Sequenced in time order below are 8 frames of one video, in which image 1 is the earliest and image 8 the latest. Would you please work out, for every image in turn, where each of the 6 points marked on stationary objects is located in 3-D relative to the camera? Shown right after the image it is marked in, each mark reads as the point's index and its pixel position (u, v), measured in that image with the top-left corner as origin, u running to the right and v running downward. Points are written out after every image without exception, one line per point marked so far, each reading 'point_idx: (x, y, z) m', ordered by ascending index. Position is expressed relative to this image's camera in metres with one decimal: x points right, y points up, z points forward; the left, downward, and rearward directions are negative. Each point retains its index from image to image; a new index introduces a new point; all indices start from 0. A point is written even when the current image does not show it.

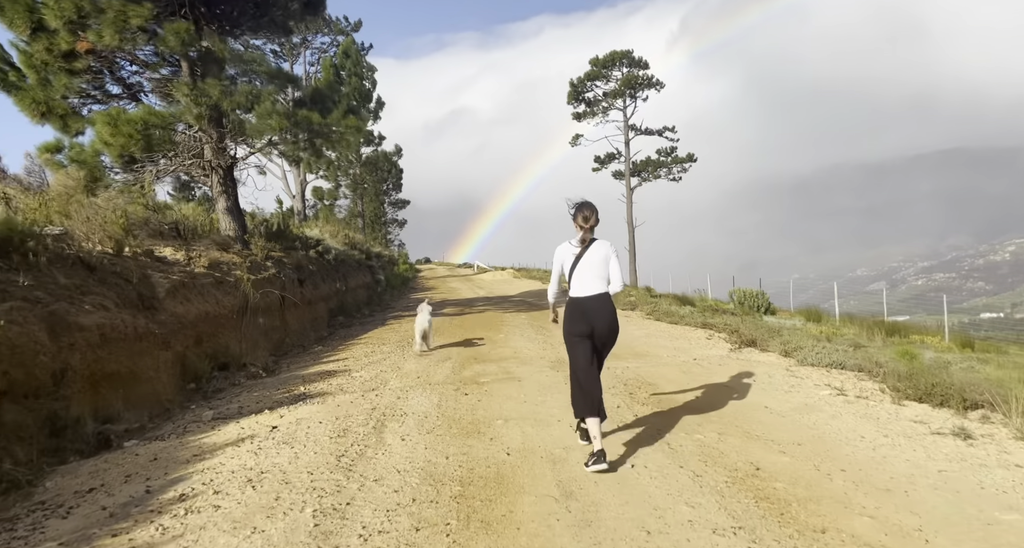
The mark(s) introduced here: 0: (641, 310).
0: (+3.4, -1.1, +16.9) m
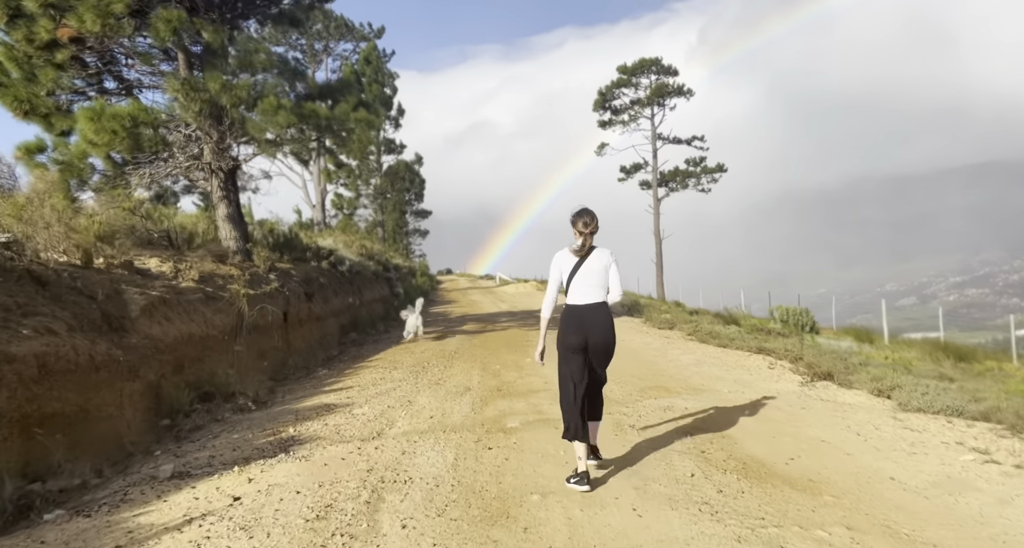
0: (+4.0, -1.4, +15.3) m
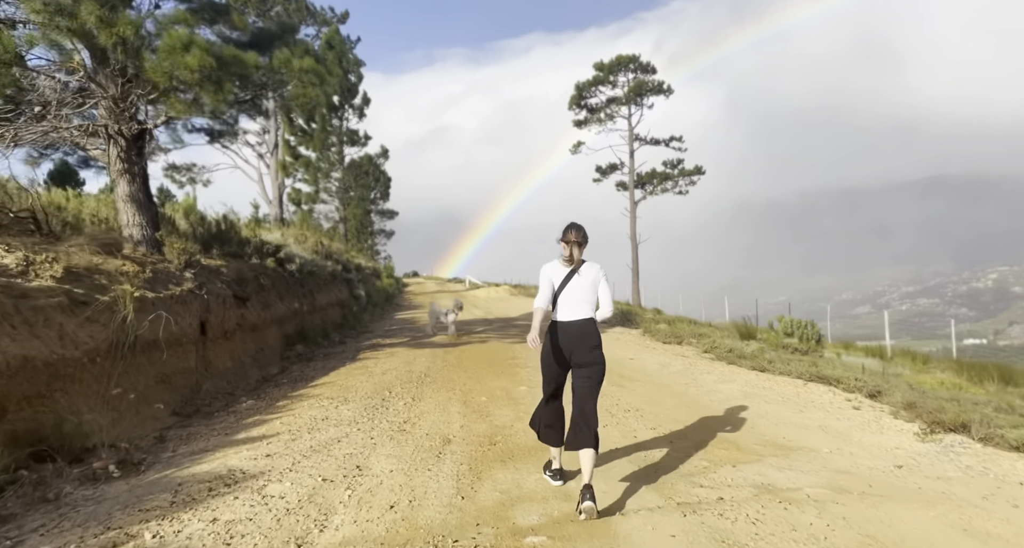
0: (+3.6, -1.5, +13.0) m
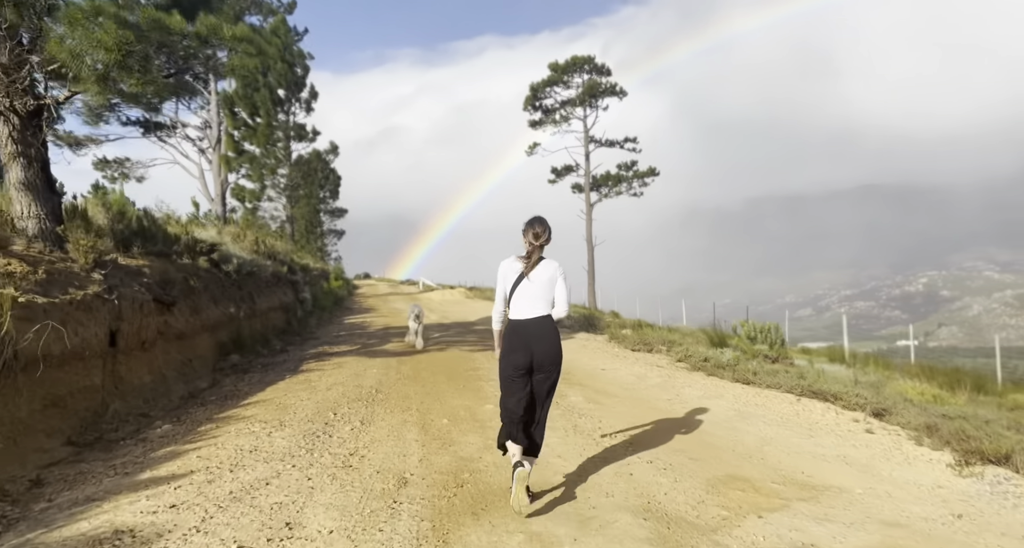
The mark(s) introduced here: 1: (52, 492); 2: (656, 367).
0: (+2.9, -1.6, +12.2) m
1: (-3.4, -1.6, +4.8) m
2: (+2.4, -1.6, +10.7) m
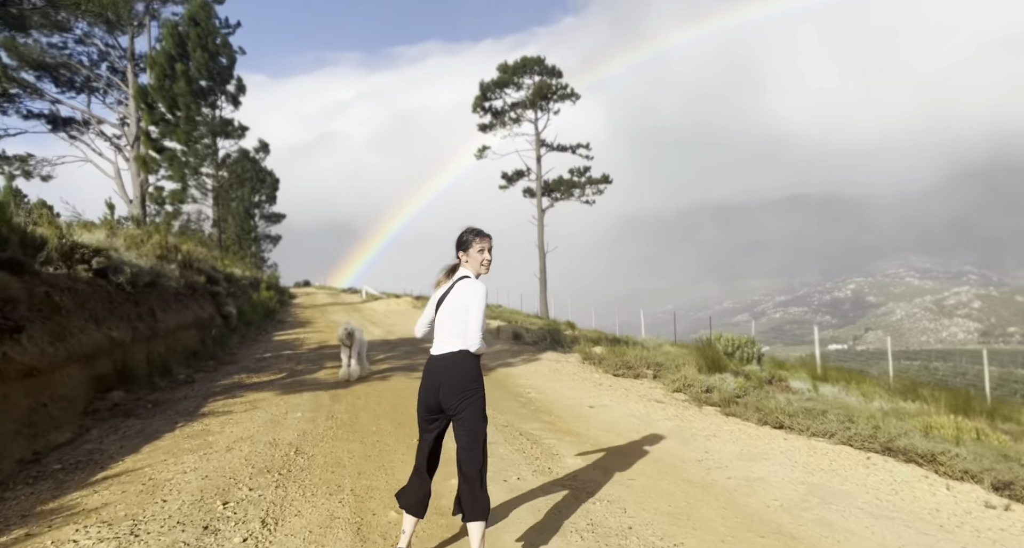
0: (+2.3, -1.8, +10.2) m
1: (-3.4, -1.8, +2.3) m
2: (+1.9, -1.8, +8.7) m
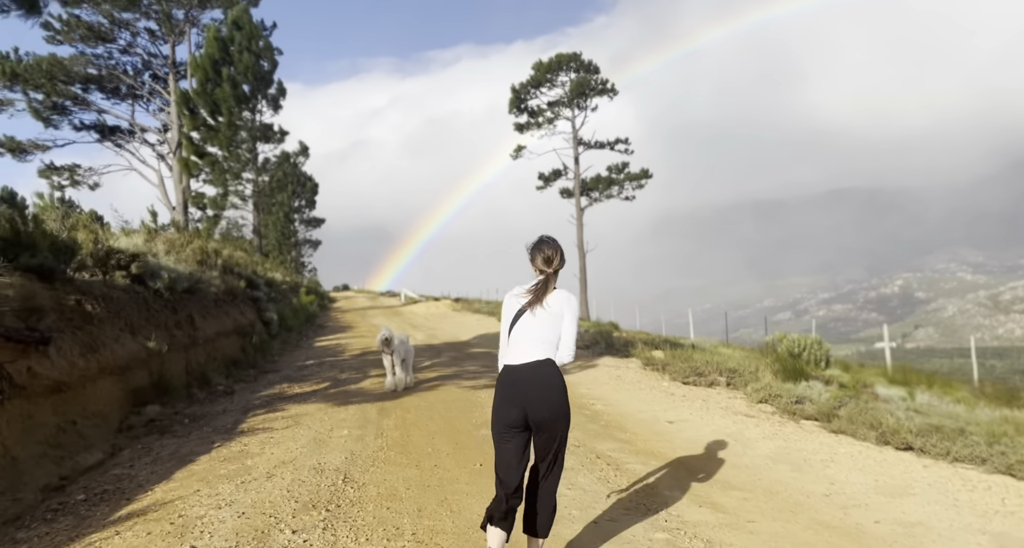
0: (+3.2, -1.8, +9.2) m
1: (-2.9, -1.8, +1.5) m
2: (+2.8, -1.7, +7.6) m
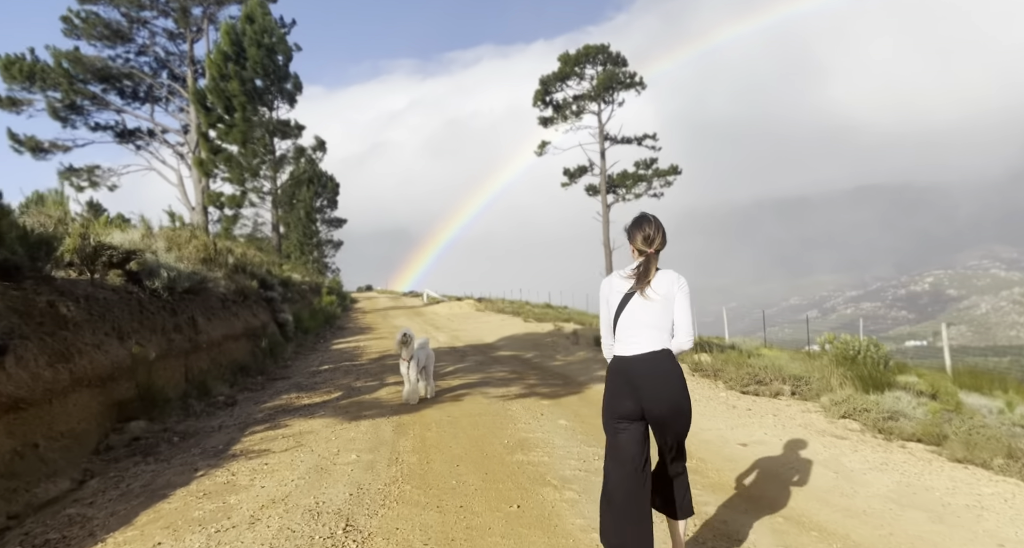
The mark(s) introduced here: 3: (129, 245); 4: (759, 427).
0: (+3.6, -1.7, +7.8) m
1: (-2.7, -1.7, +0.4) m
2: (+3.2, -1.6, +6.3) m
3: (-6.3, +0.5, +10.5) m
4: (+2.8, -1.7, +7.2) m
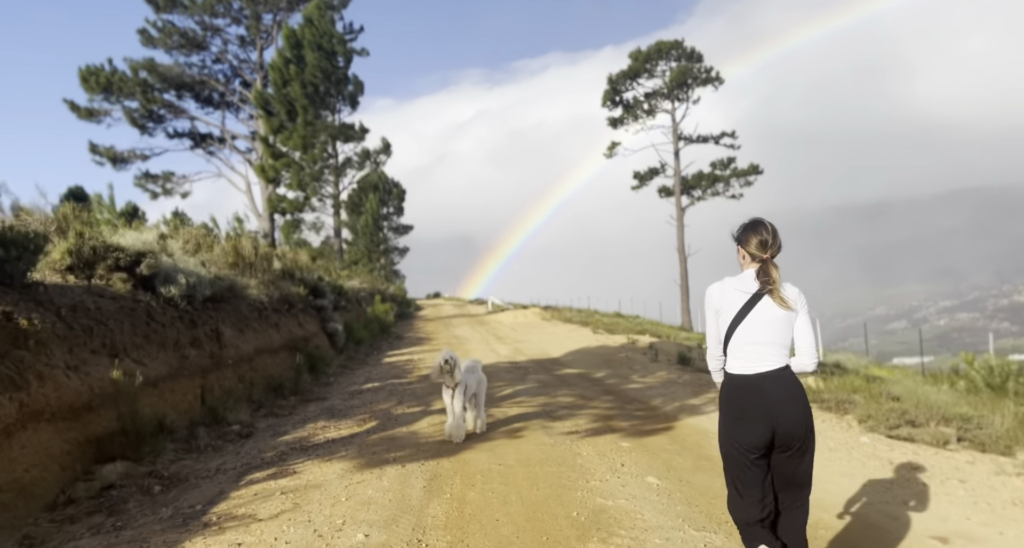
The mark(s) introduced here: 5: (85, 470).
0: (+4.3, -1.7, +5.4) m
1: (-2.8, -1.7, -1.3) m
2: (+3.6, -1.7, +4.0) m
3: (-5.3, +0.4, +9.2) m
4: (+3.4, -1.7, +5.0) m
5: (-4.0, -1.8, +6.0) m
